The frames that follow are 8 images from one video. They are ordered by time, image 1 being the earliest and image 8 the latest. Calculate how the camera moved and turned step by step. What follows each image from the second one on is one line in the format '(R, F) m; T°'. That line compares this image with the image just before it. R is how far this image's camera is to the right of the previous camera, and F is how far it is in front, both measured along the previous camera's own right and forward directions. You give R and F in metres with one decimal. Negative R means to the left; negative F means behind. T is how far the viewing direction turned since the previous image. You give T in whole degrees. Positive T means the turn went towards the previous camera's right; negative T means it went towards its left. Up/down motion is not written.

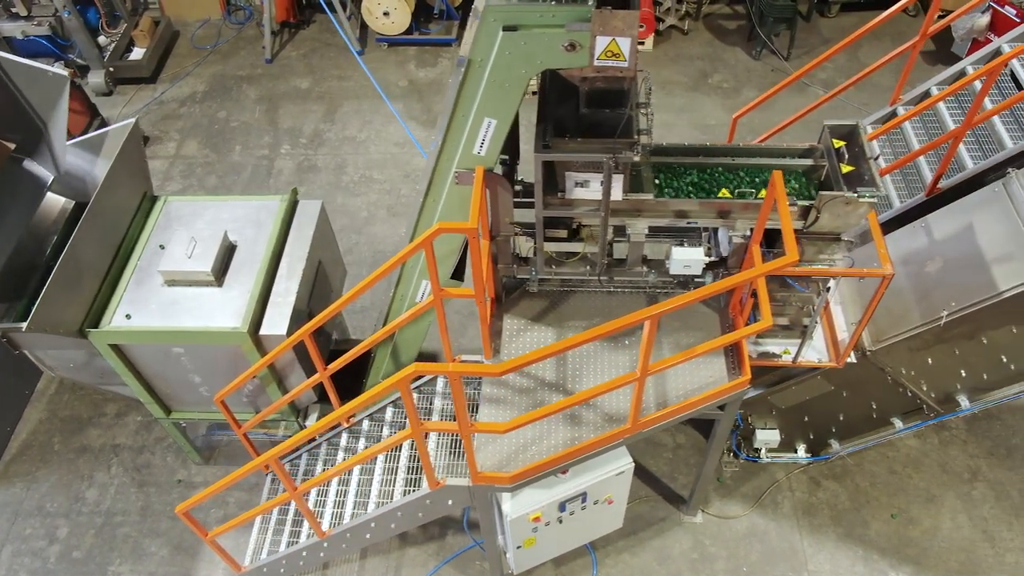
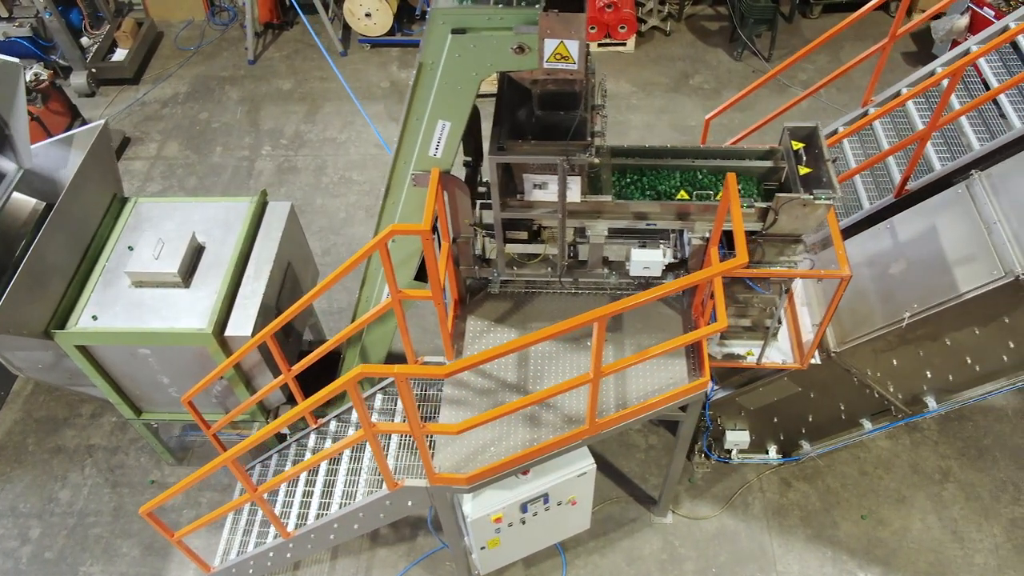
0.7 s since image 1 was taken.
(+0.1, 0.0) m; 0°
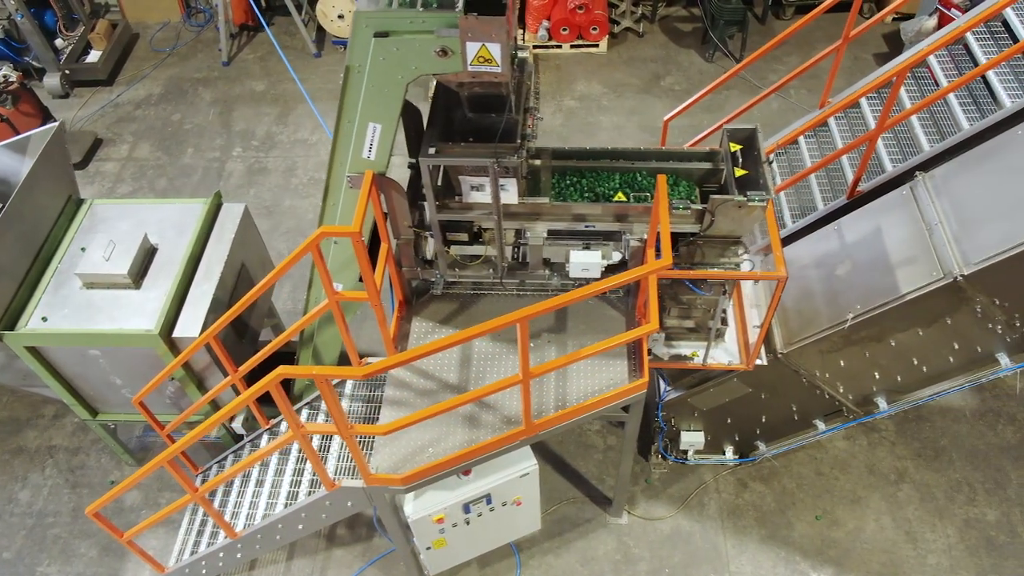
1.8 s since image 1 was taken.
(+0.2, 0.0) m; 0°
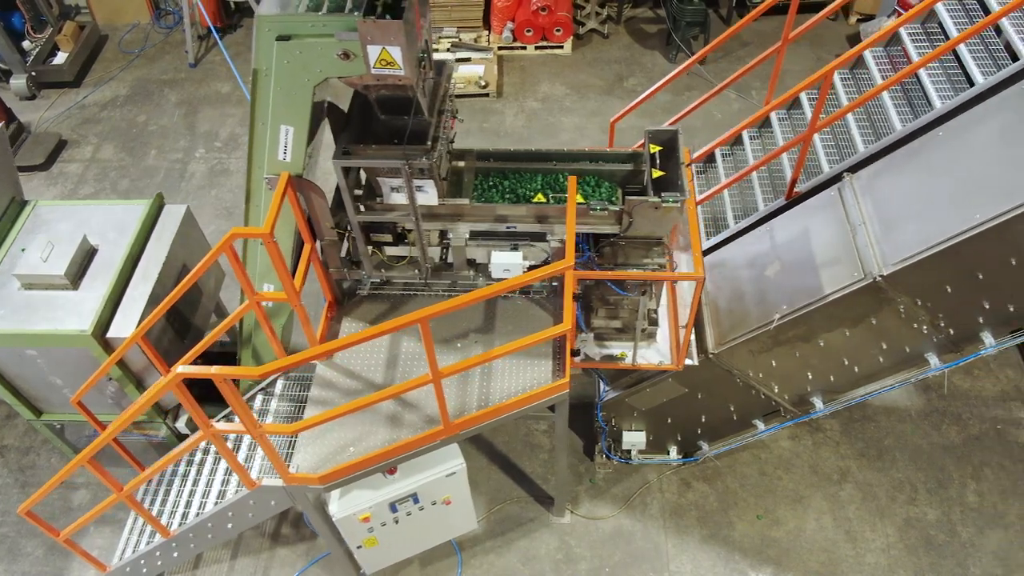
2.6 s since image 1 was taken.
(+0.3, 0.0) m; 0°
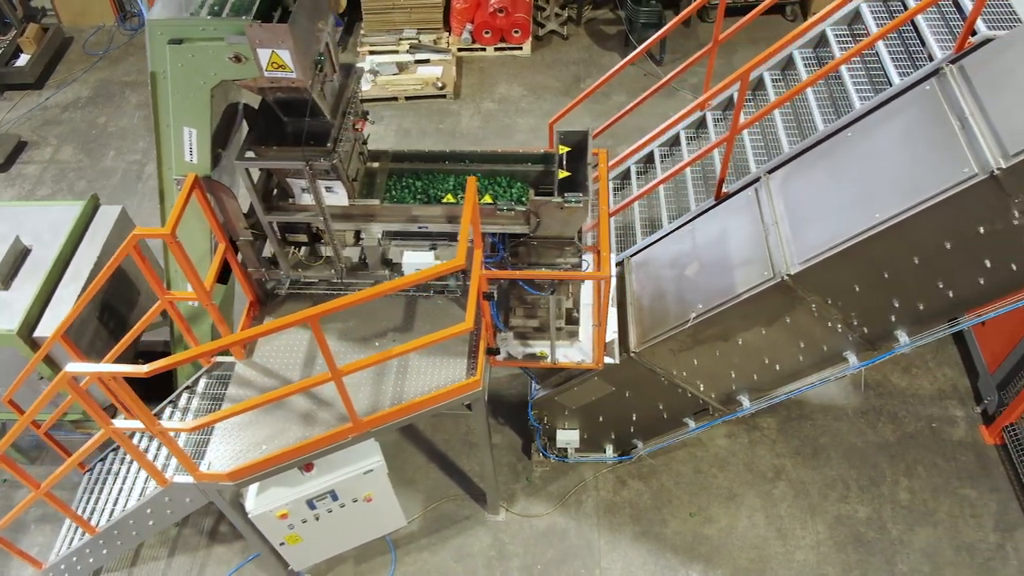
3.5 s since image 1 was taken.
(+0.3, 0.0) m; 0°
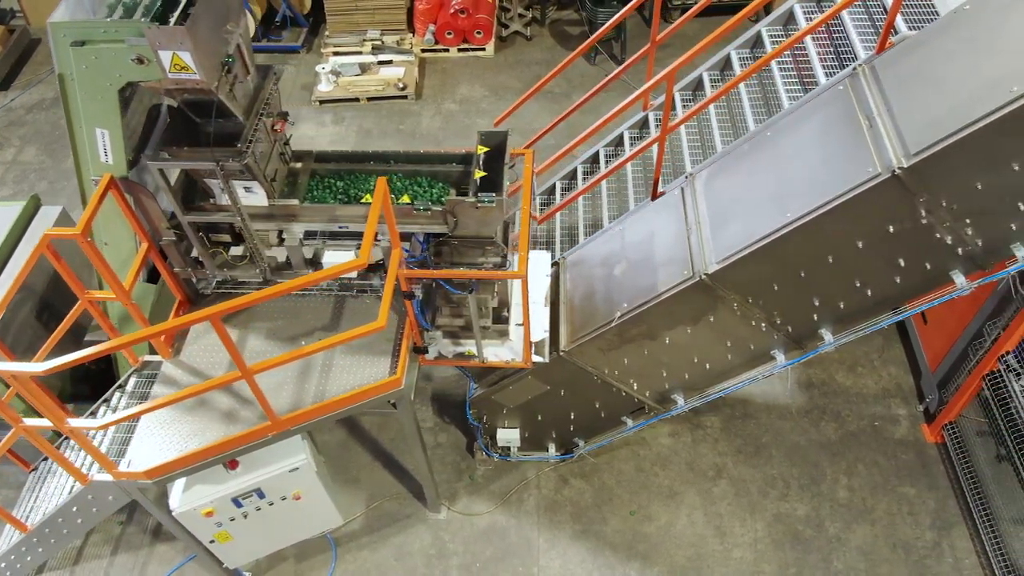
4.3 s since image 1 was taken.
(+0.3, 0.0) m; 0°
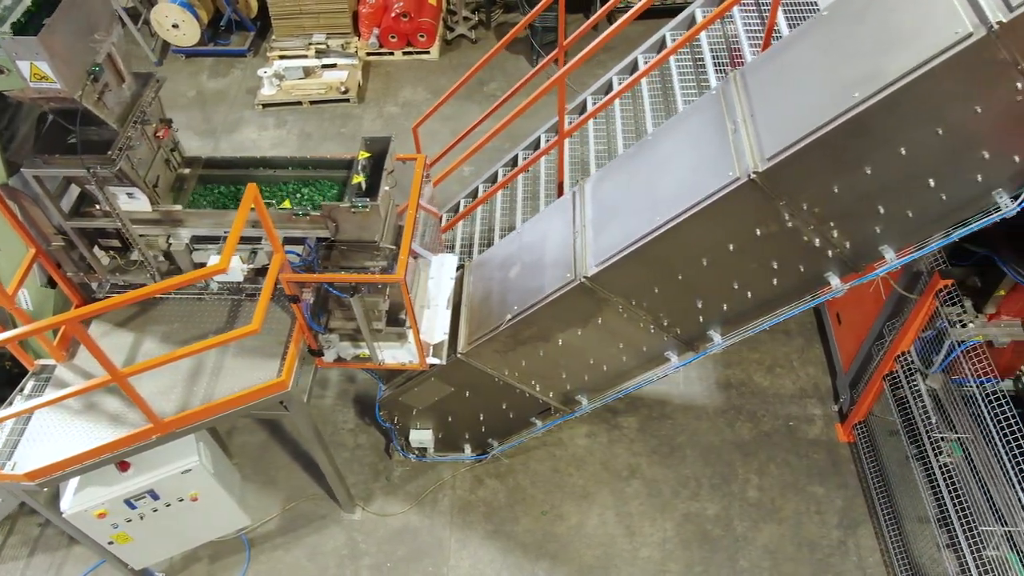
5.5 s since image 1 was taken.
(+0.4, -0.1) m; 0°
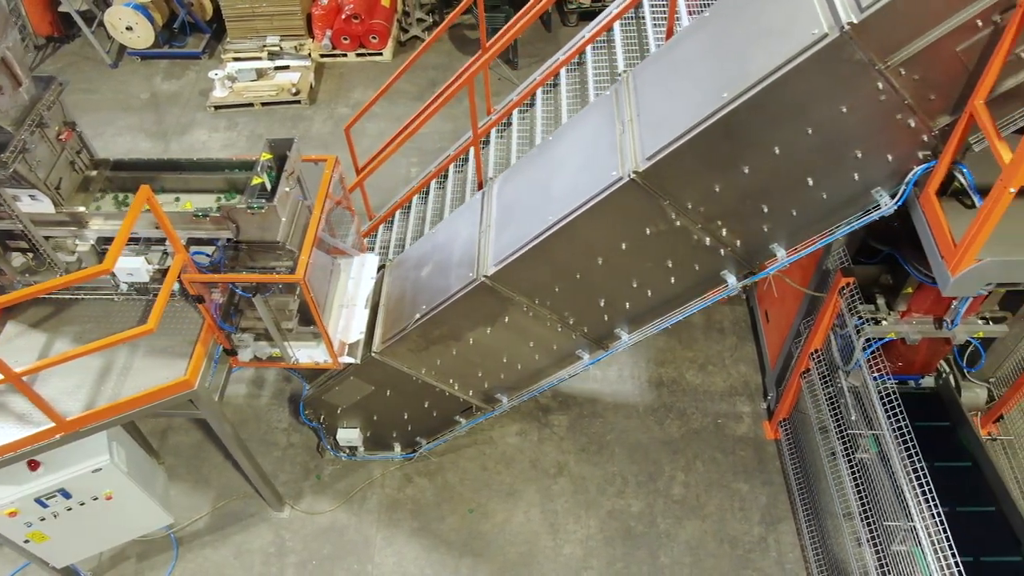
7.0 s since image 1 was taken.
(+0.4, 0.0) m; 0°
